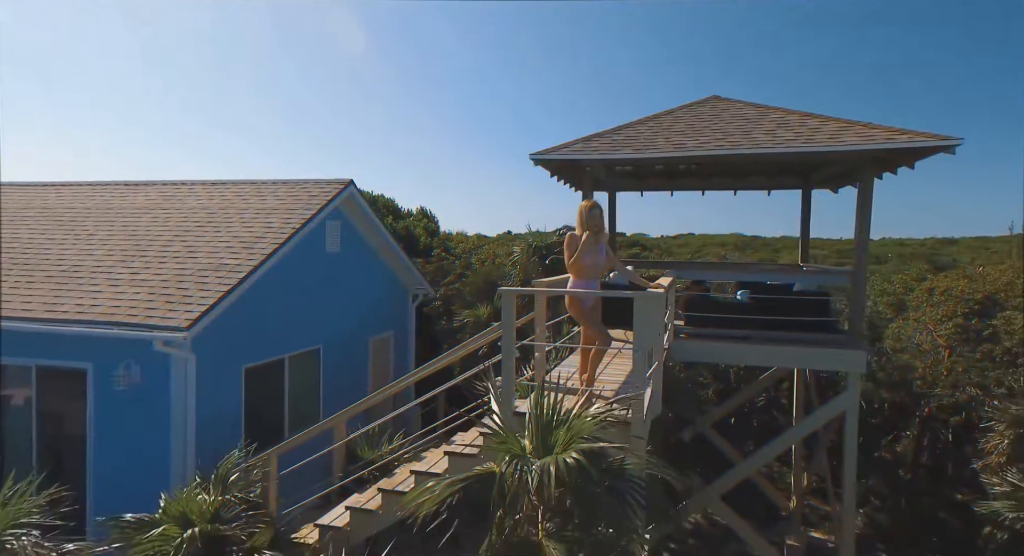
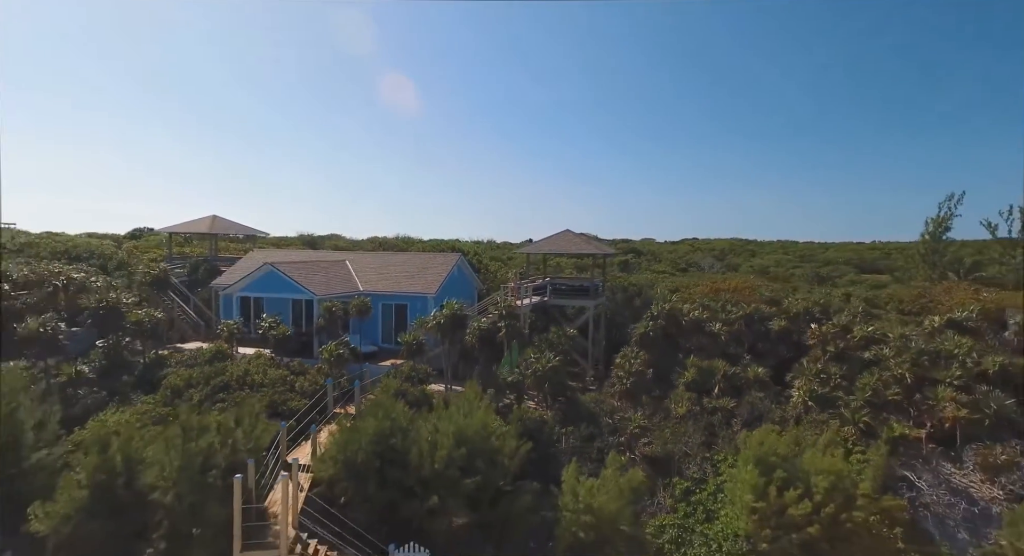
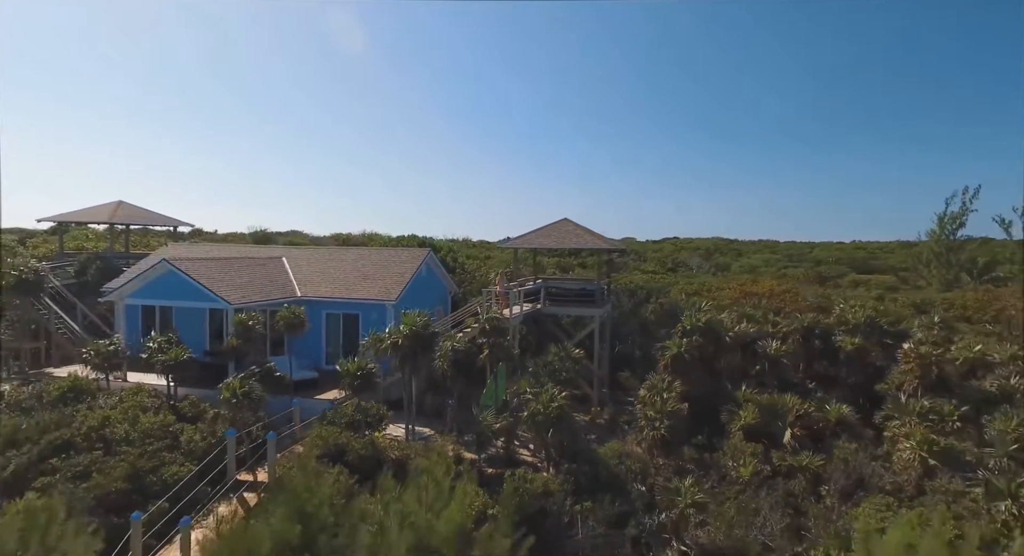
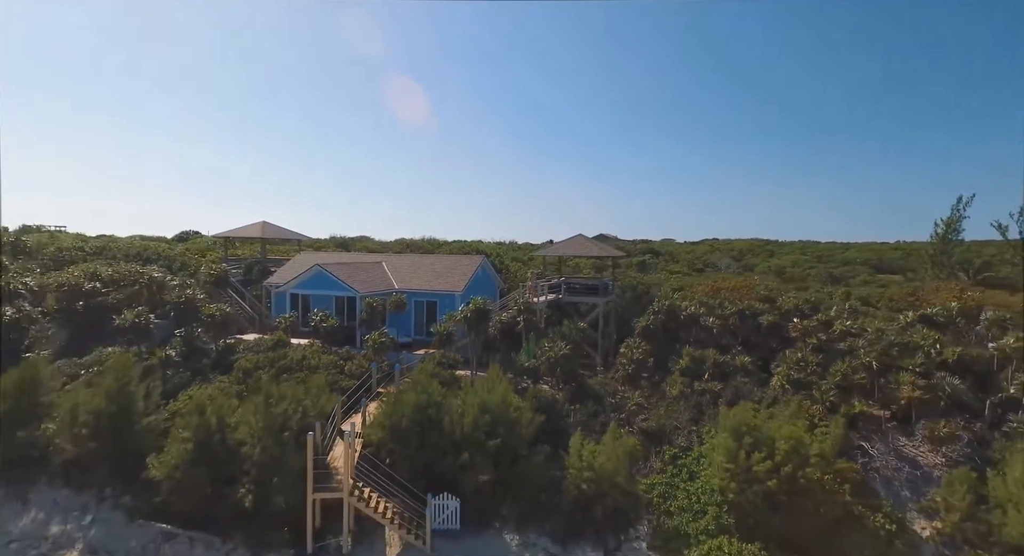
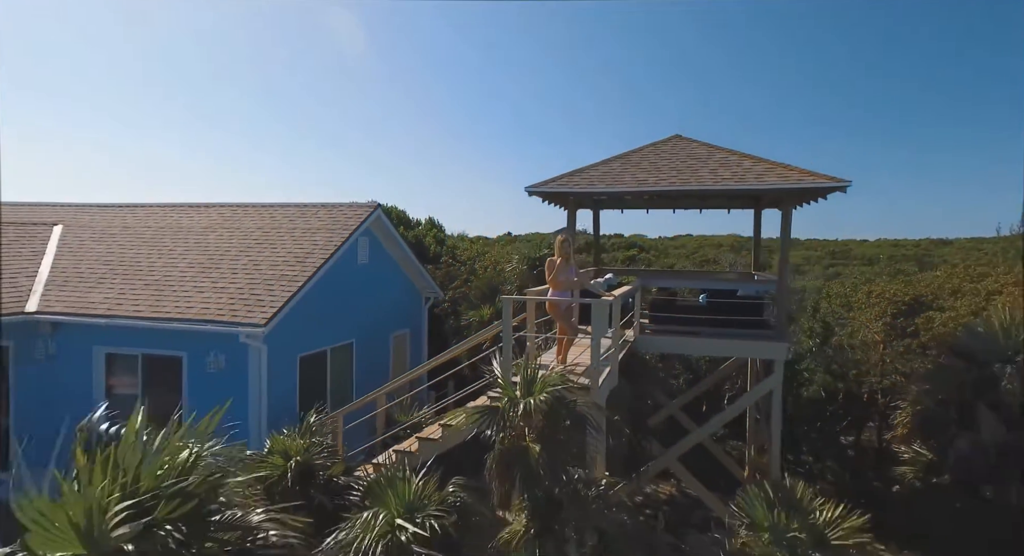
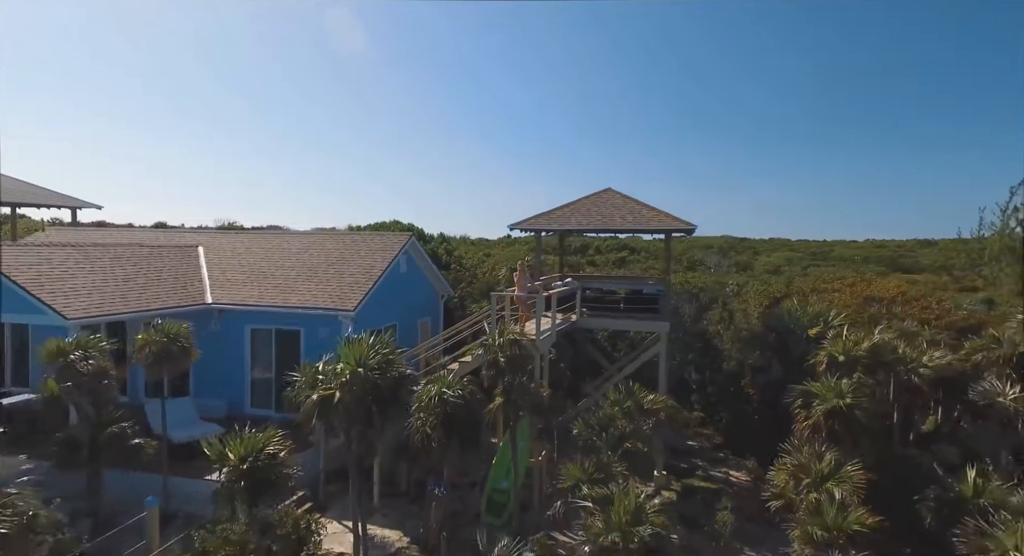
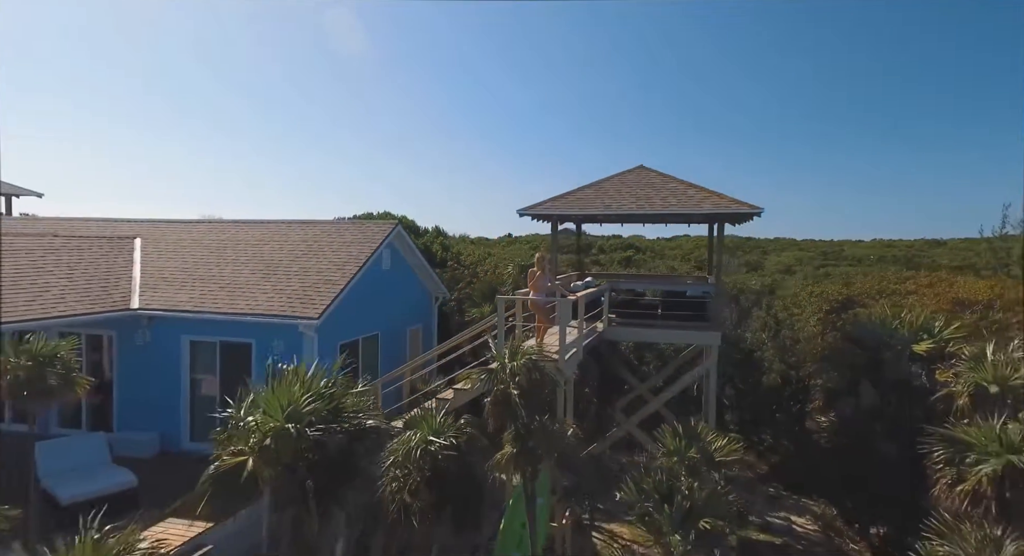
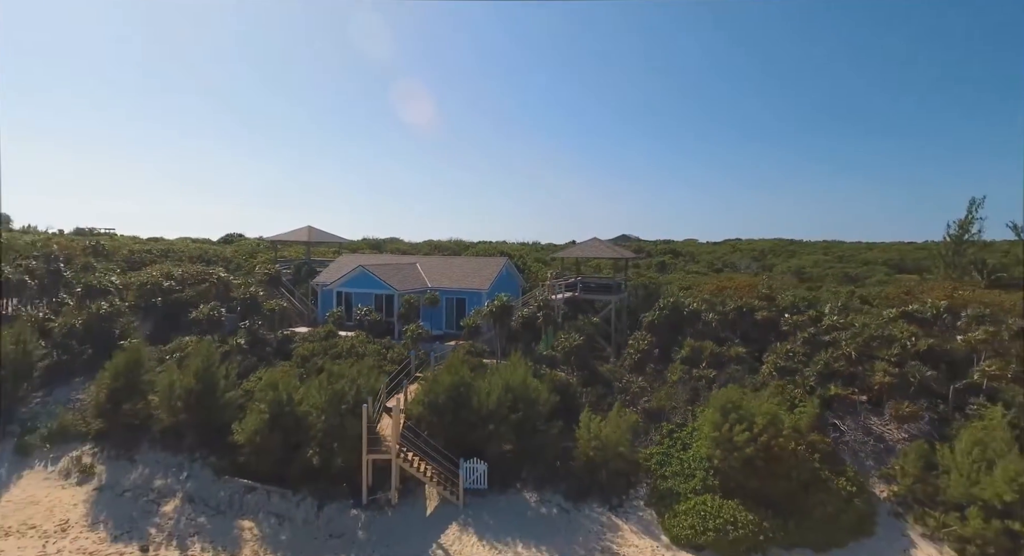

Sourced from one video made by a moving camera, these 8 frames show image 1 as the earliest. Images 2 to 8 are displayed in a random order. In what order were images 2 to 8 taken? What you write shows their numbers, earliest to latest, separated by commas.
5, 7, 6, 3, 2, 4, 8
